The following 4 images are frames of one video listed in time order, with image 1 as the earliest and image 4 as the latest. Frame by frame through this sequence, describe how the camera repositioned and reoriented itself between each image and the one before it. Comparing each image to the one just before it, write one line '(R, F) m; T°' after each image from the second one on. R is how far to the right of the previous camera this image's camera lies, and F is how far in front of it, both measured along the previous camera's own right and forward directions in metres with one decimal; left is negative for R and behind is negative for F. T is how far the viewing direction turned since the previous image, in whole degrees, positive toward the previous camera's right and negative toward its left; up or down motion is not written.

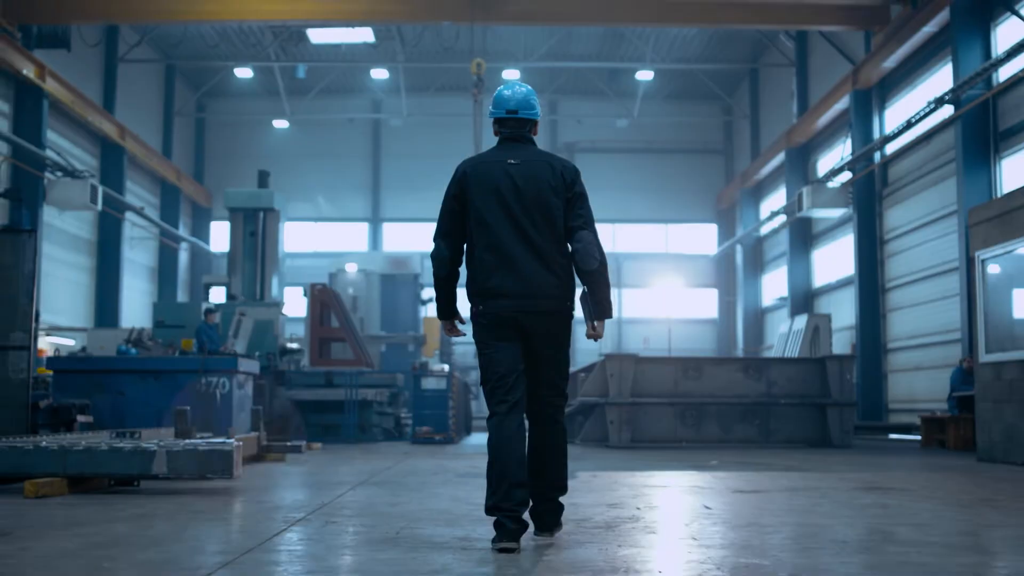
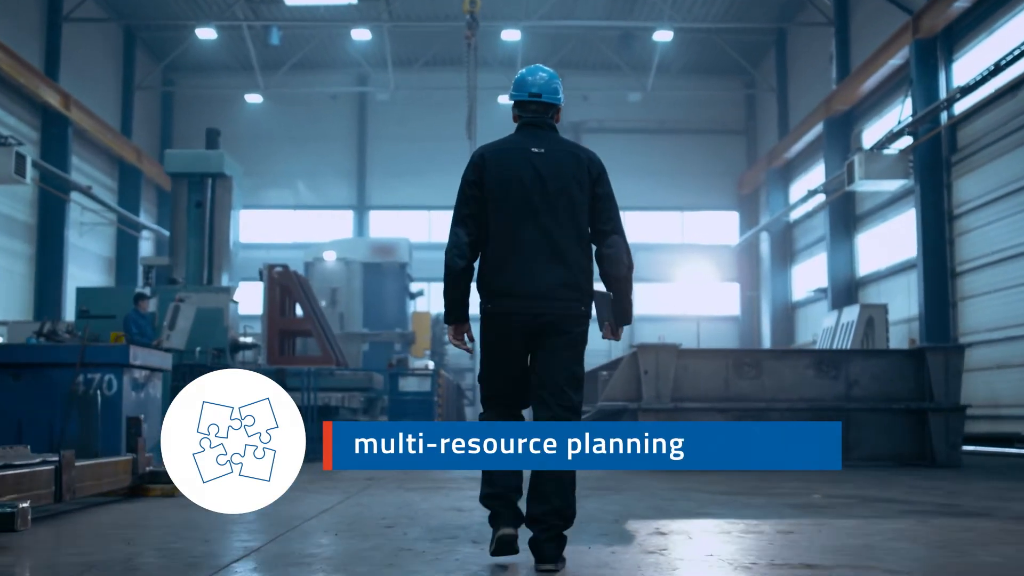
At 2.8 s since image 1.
(0.0, +2.6) m; 0°
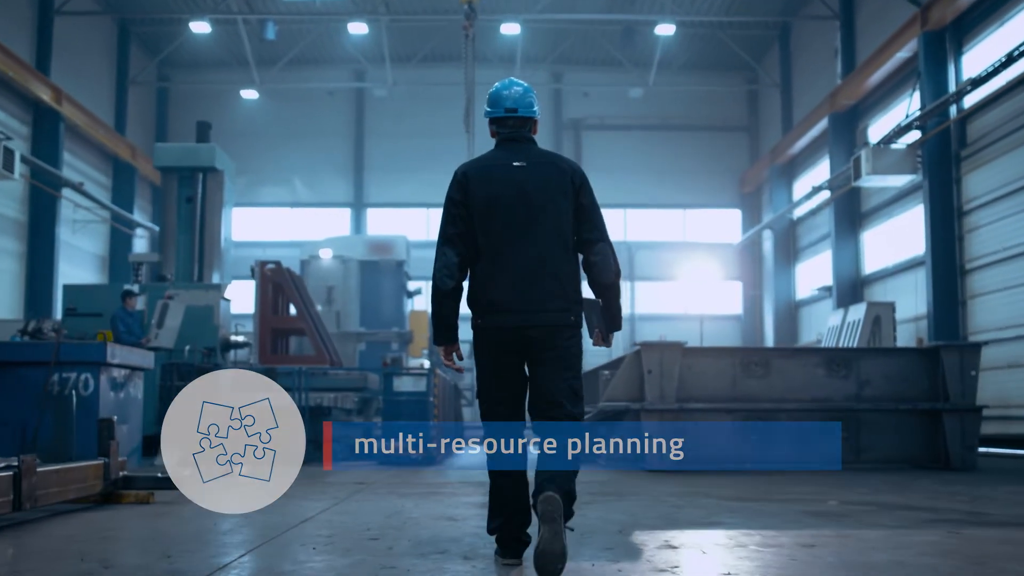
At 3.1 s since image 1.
(0.0, +0.3) m; 0°
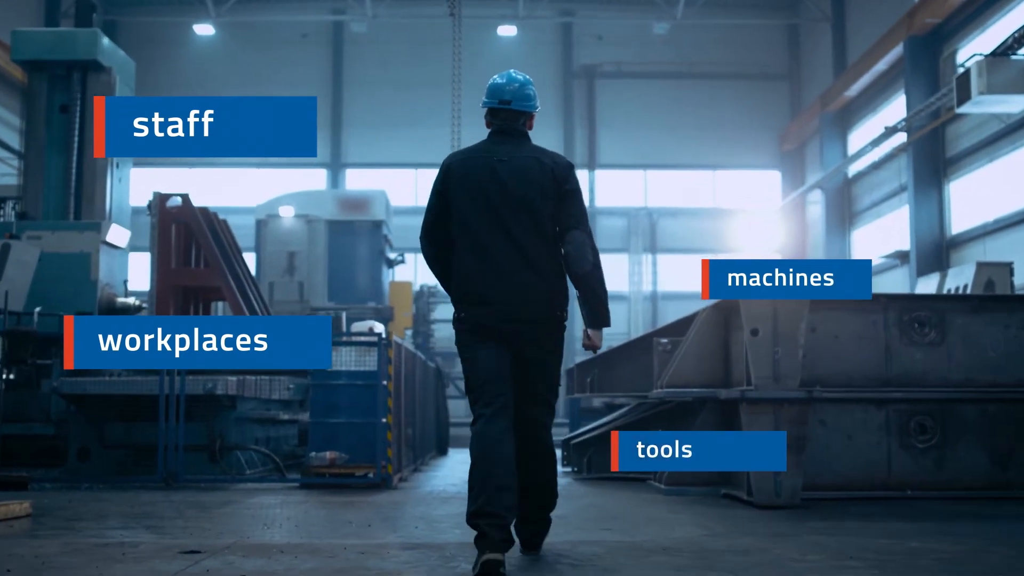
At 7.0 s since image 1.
(0.0, +3.3) m; 0°
